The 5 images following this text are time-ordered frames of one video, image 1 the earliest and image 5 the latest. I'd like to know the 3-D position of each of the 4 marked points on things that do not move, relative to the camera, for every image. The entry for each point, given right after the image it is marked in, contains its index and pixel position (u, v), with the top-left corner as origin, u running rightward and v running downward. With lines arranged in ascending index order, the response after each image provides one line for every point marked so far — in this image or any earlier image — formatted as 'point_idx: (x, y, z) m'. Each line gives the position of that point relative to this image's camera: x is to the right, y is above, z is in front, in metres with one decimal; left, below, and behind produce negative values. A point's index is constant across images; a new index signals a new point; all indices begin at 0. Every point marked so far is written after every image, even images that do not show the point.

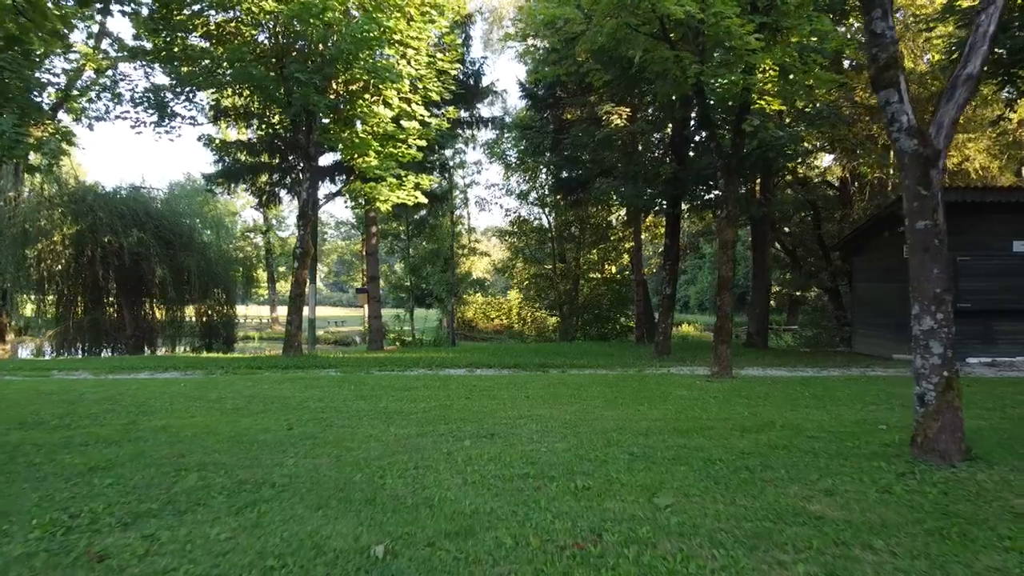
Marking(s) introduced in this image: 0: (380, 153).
0: (-3.4, +3.5, +18.1) m
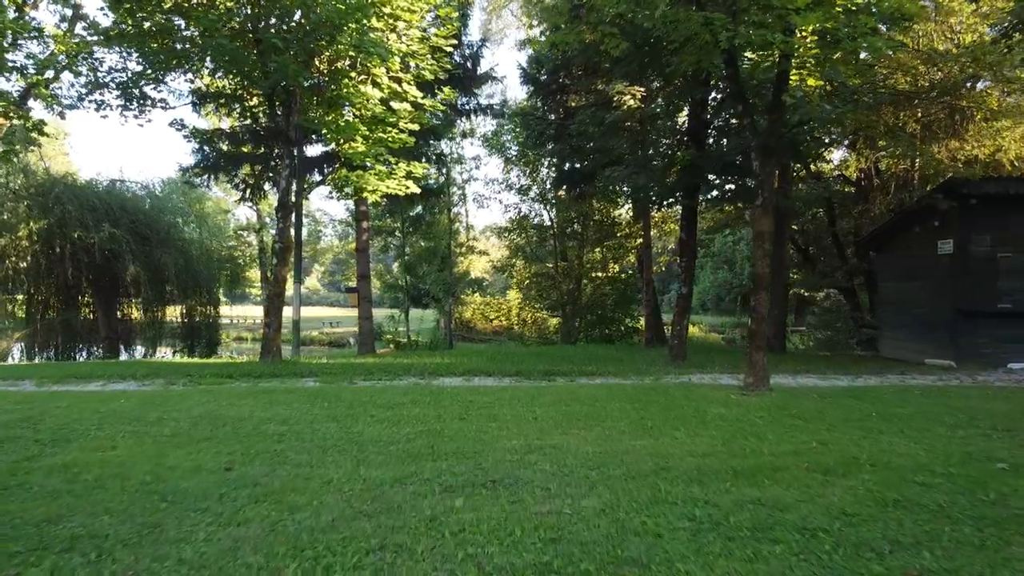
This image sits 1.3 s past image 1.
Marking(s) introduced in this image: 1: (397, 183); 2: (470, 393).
0: (-3.4, +3.5, +16.5) m
1: (-2.8, +2.6, +16.7) m
2: (-0.6, -1.5, +10.3) m
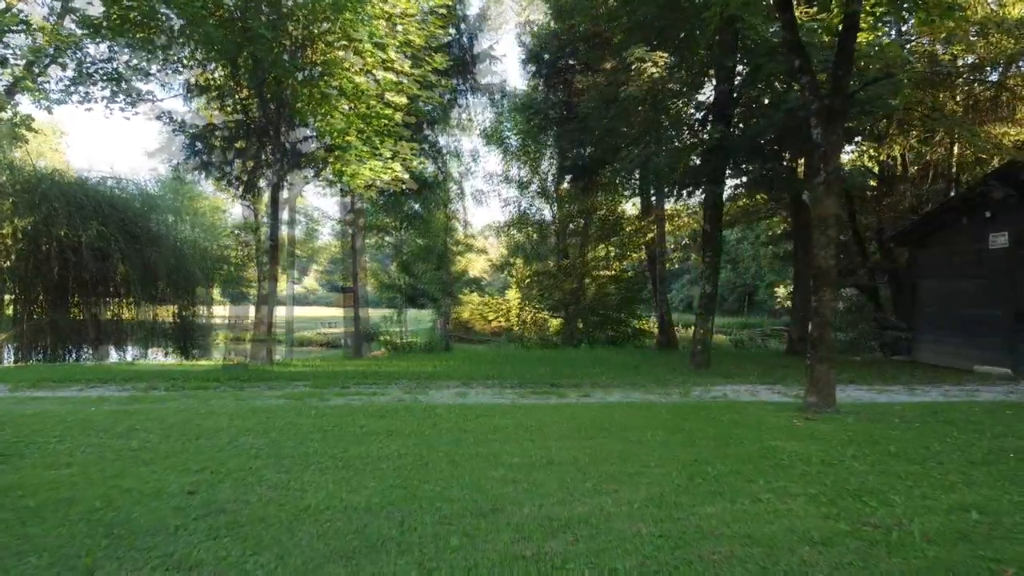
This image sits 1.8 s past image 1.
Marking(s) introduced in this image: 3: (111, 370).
0: (-3.4, +3.6, +14.4) m
1: (-2.8, +2.6, +14.7) m
2: (-0.6, -1.5, +8.2) m
3: (-8.3, -1.7, +14.4) m
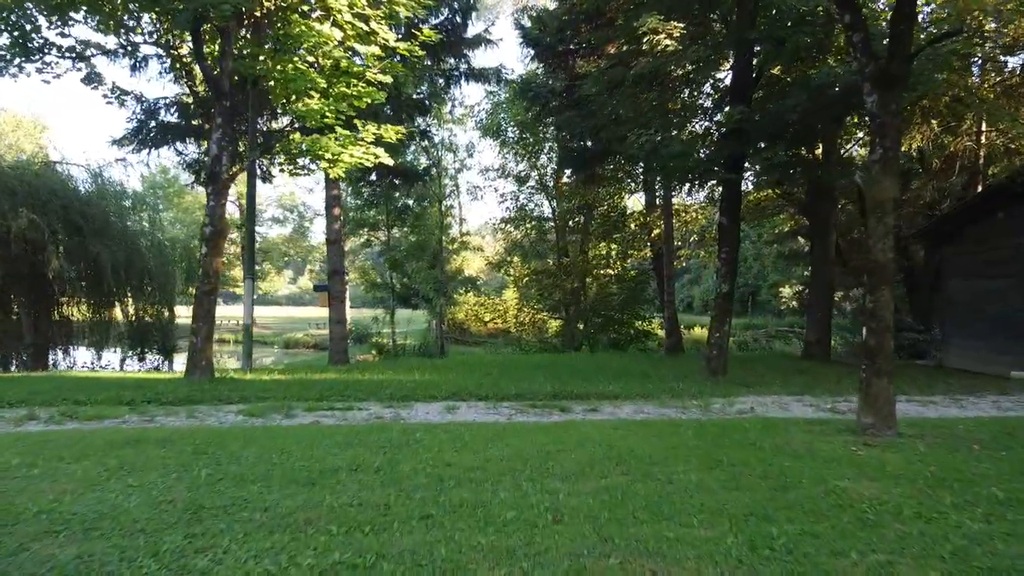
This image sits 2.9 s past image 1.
0: (-3.4, +3.6, +13.0) m
1: (-2.8, +2.7, +13.2) m
2: (-0.6, -1.5, +6.8) m
3: (-8.3, -1.7, +12.9) m
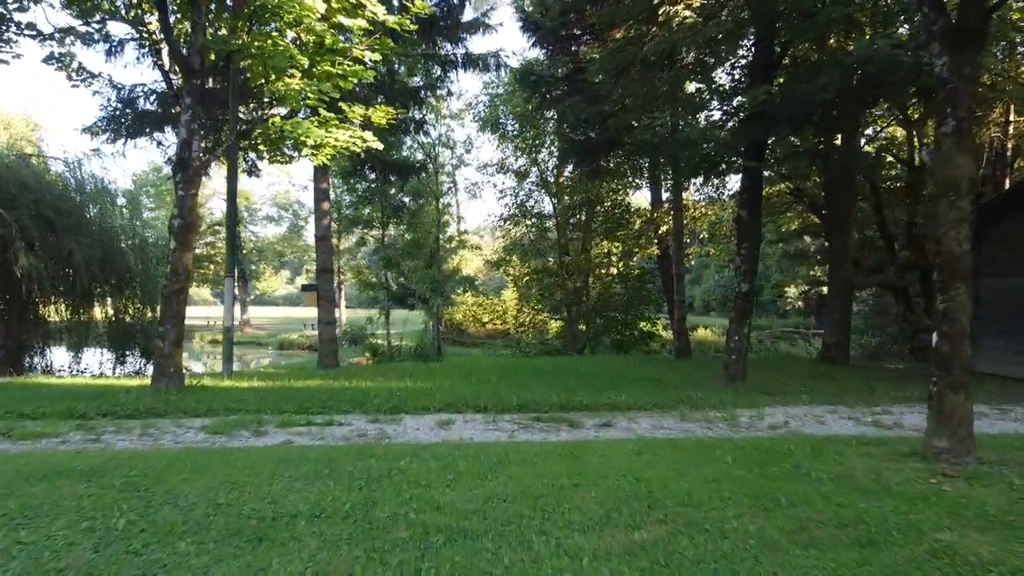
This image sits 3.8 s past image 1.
0: (-3.4, +3.6, +11.8) m
1: (-2.8, +2.7, +12.0) m
2: (-0.6, -1.4, +5.6) m
3: (-8.3, -1.7, +11.8) m
